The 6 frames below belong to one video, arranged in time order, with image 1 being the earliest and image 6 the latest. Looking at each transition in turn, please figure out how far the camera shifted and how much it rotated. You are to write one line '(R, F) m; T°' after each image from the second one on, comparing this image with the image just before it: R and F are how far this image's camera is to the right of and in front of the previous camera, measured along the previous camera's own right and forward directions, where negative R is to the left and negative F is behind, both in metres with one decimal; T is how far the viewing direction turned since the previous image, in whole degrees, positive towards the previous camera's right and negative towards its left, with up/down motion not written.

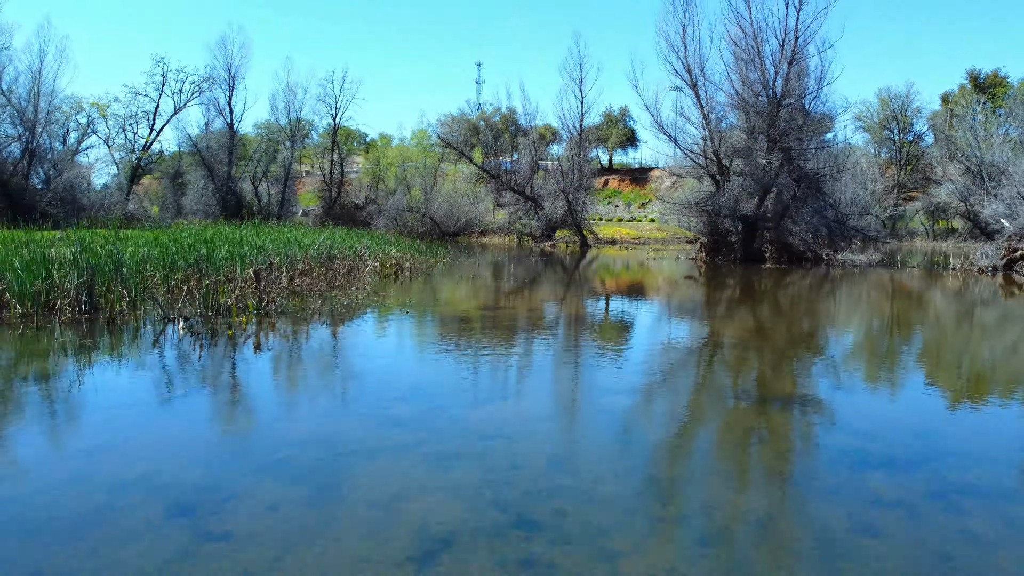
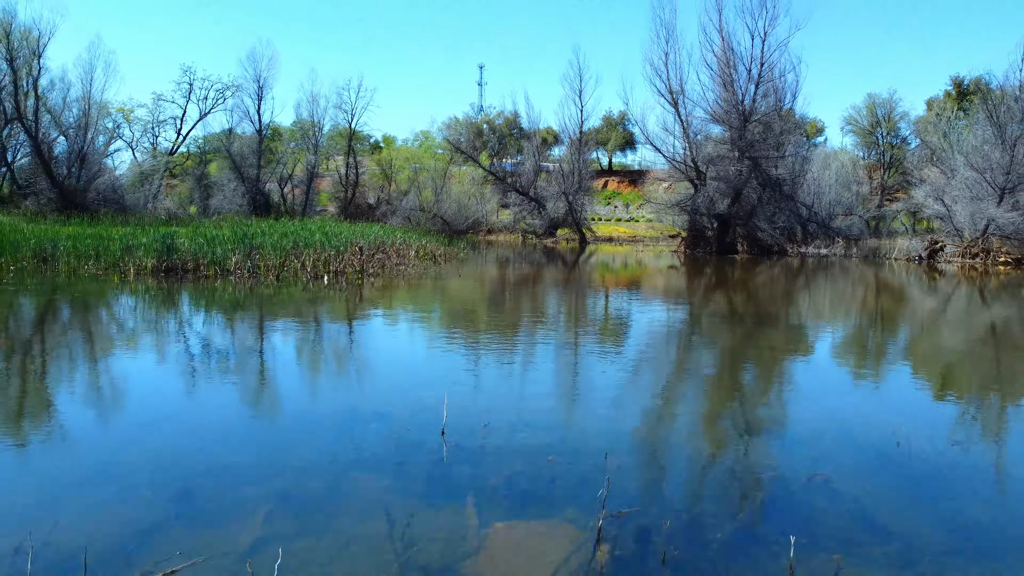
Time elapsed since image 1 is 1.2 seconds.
(-0.1, -0.9) m; 0°
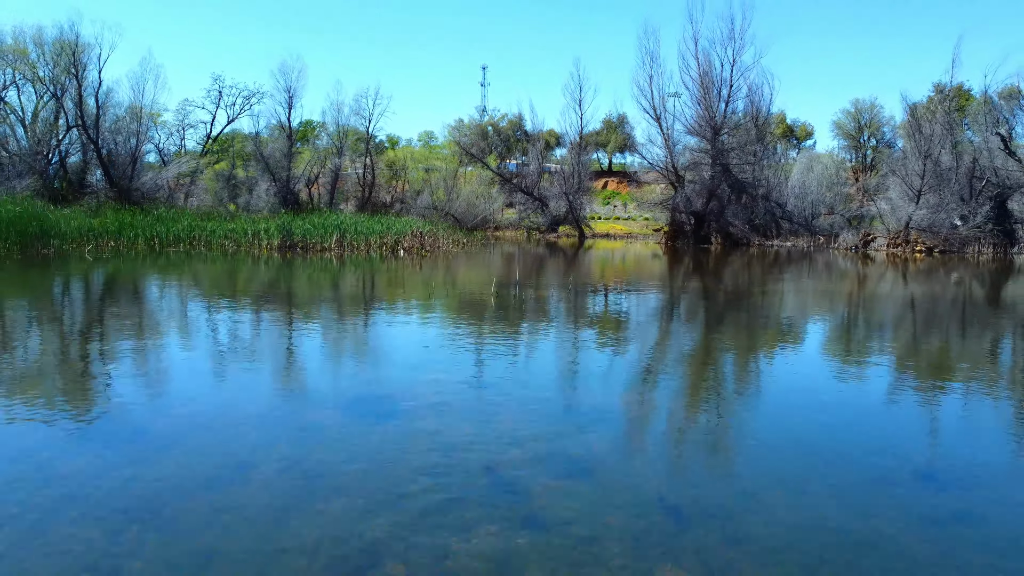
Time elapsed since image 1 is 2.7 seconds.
(-0.1, -1.1) m; 0°
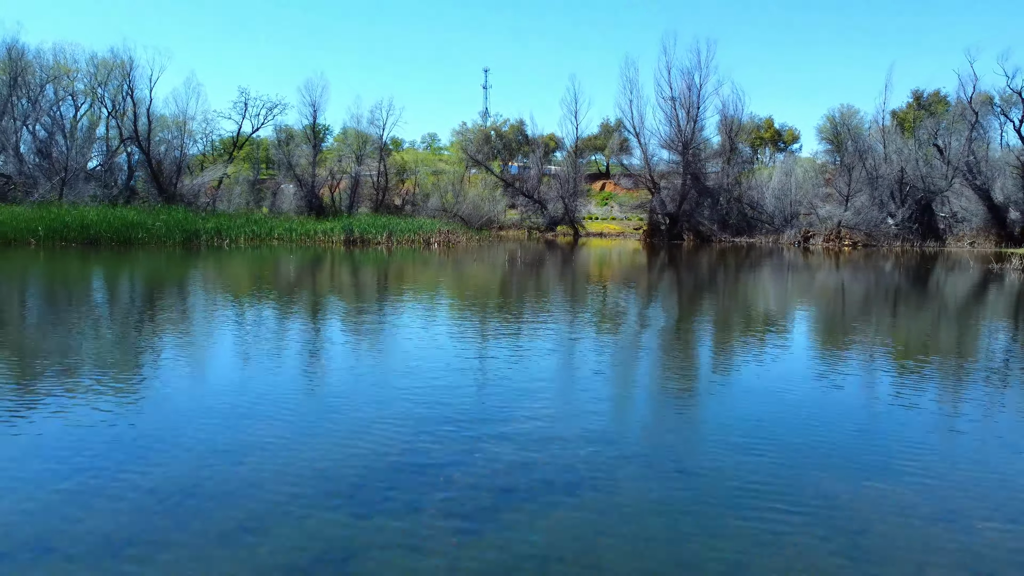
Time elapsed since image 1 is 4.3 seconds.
(0.0, -1.3) m; 0°
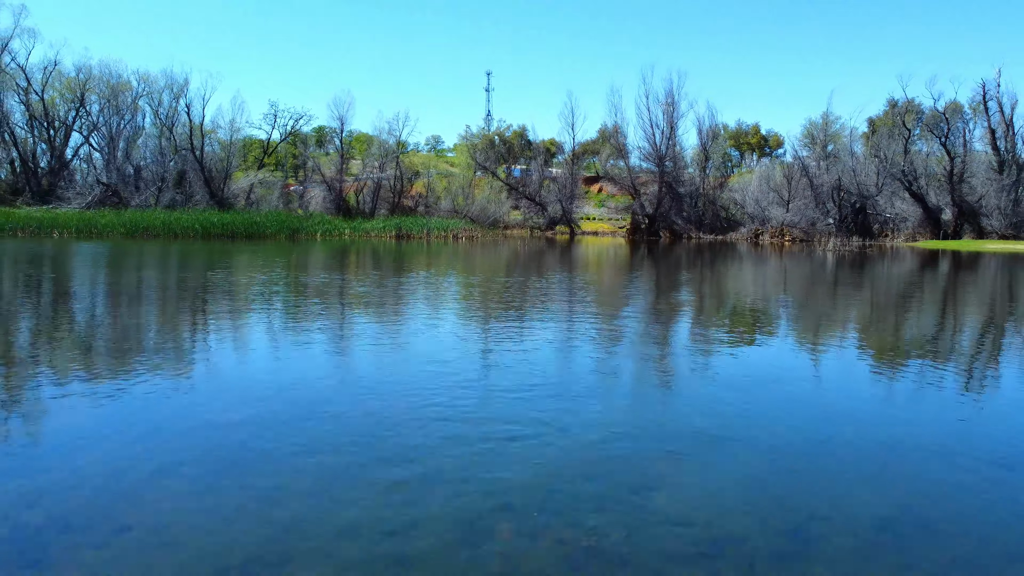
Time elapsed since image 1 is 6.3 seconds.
(-0.1, -1.7) m; 0°
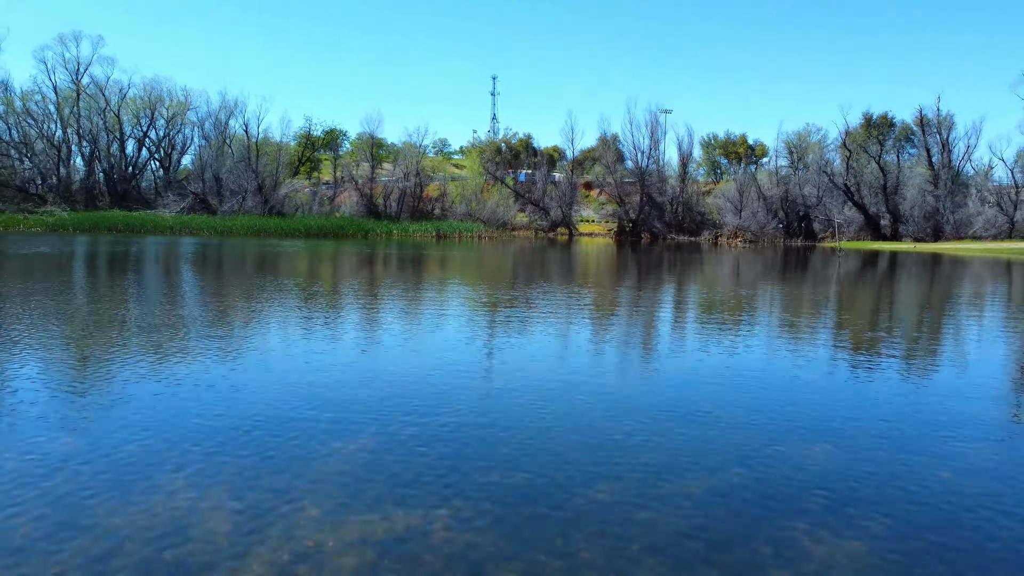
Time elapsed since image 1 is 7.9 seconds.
(-0.1, -2.3) m; 0°
